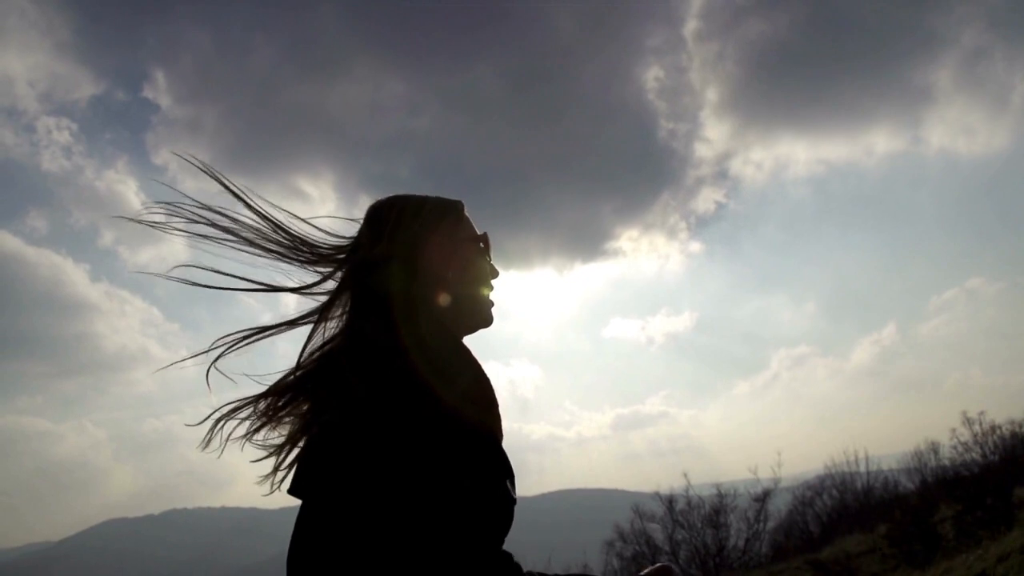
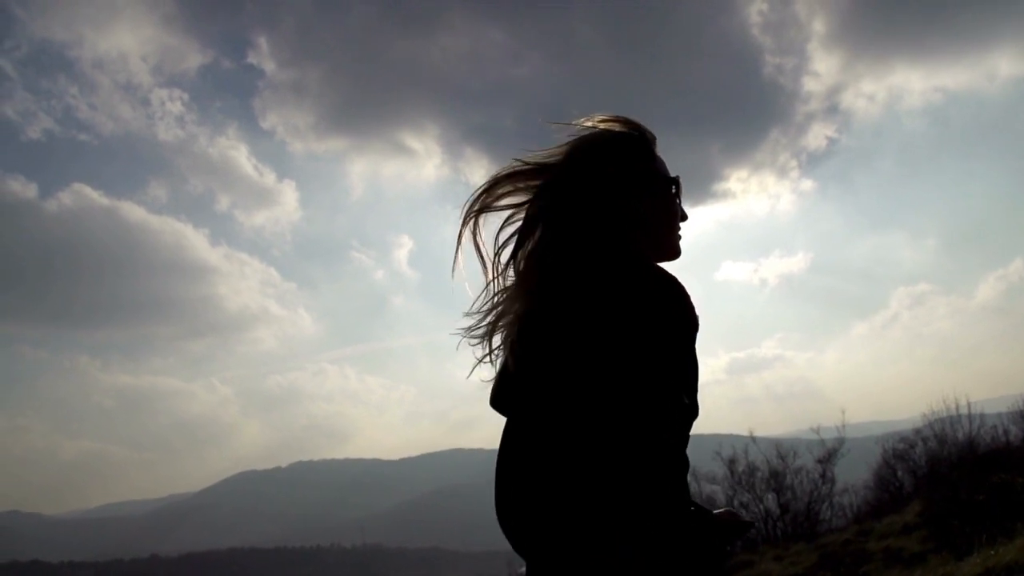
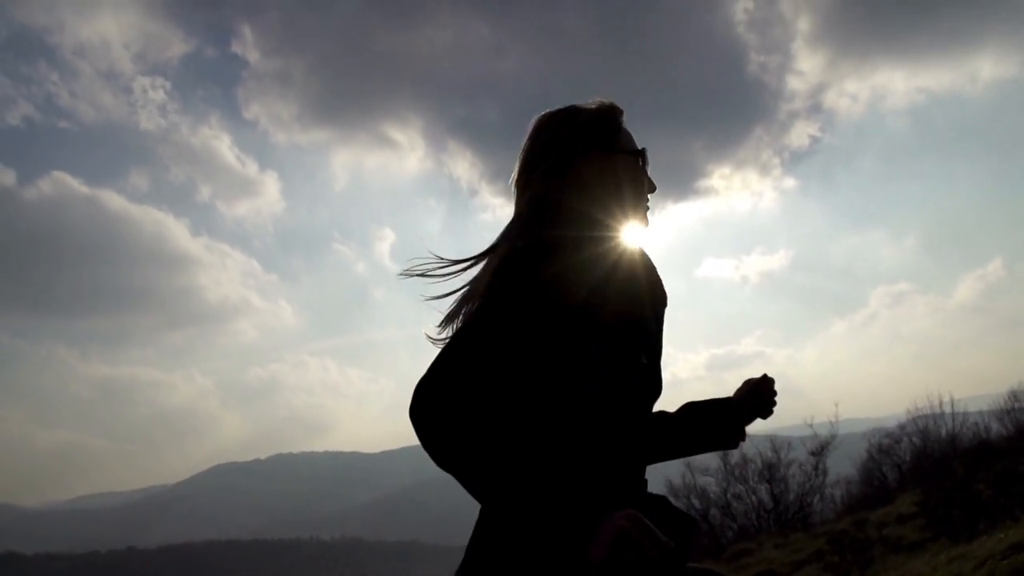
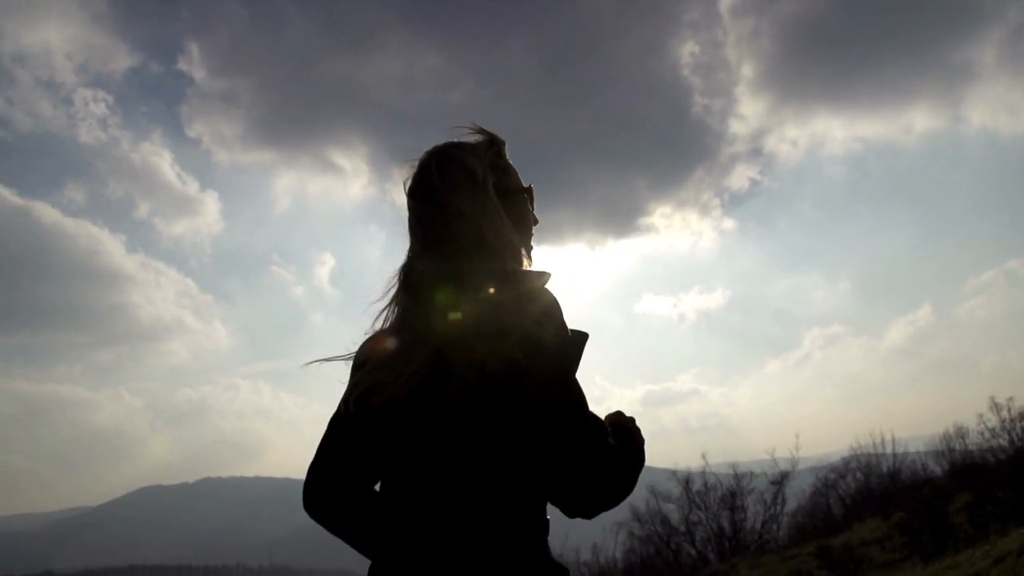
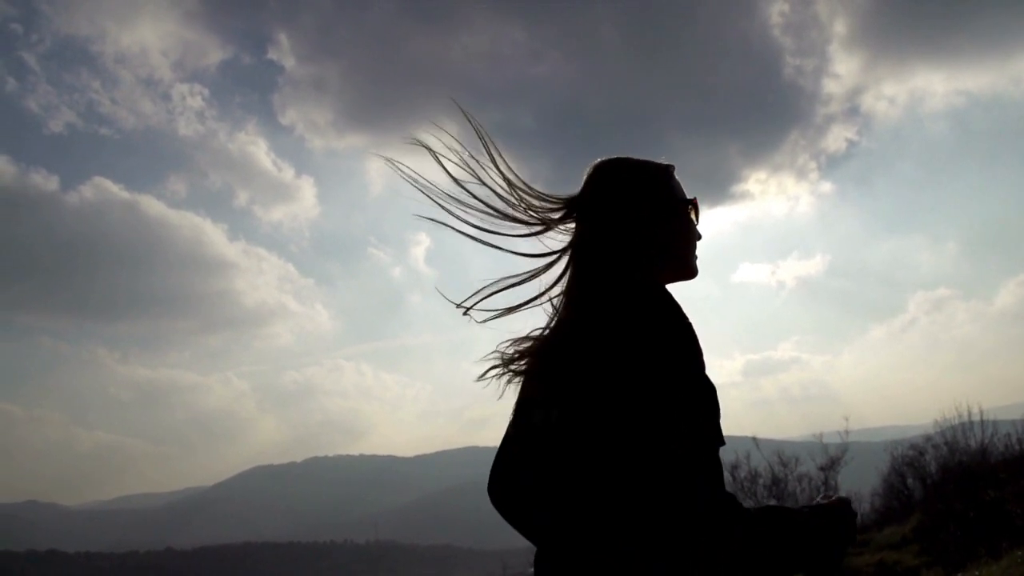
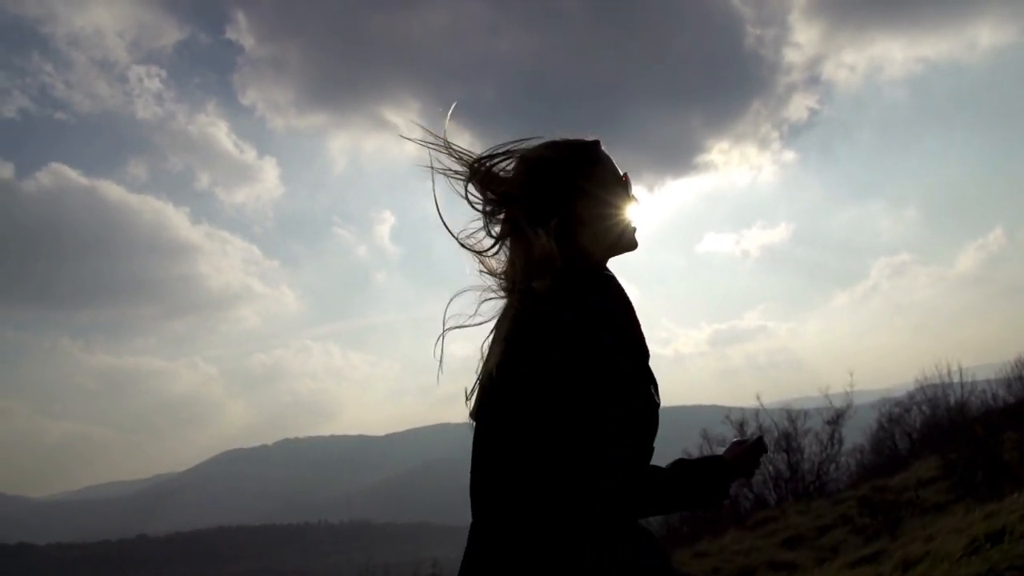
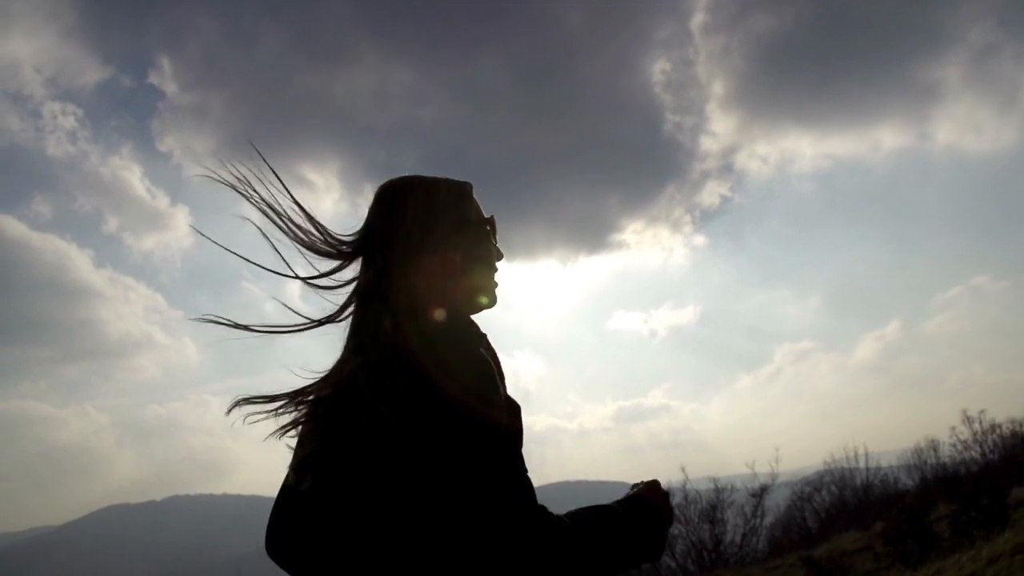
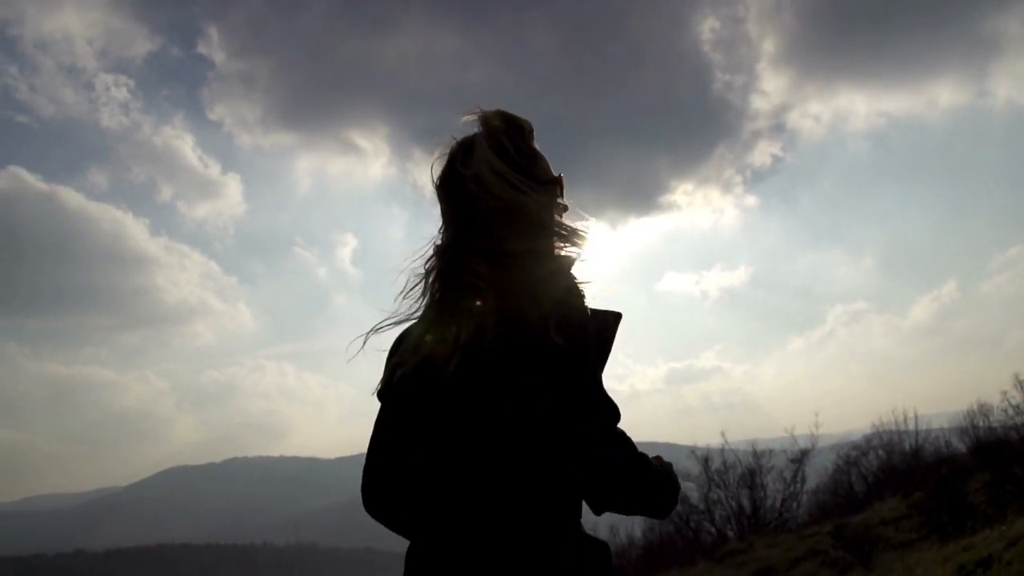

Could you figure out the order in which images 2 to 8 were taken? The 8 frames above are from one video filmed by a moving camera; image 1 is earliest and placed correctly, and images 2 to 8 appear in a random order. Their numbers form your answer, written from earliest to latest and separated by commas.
7, 4, 8, 6, 3, 2, 5
